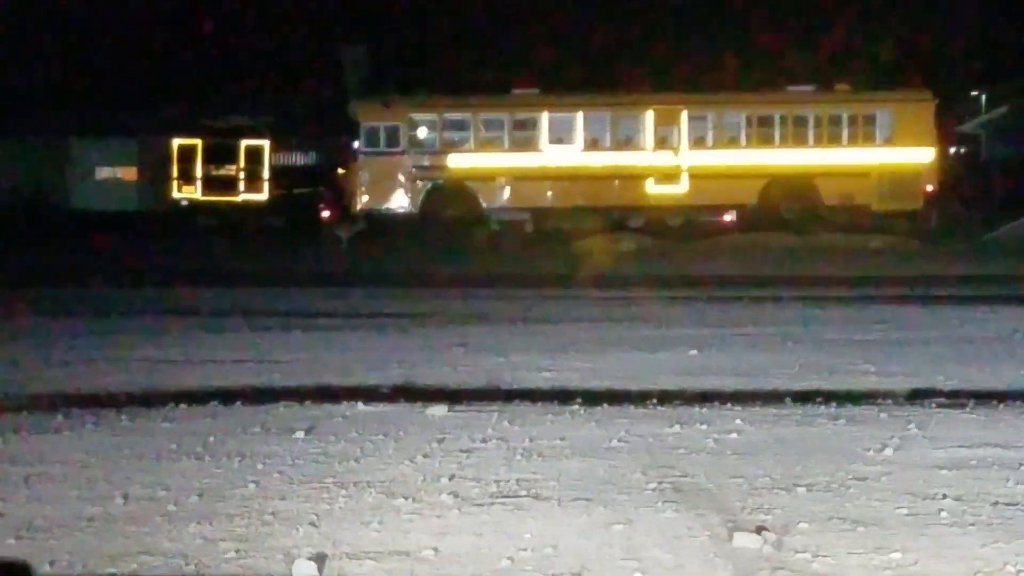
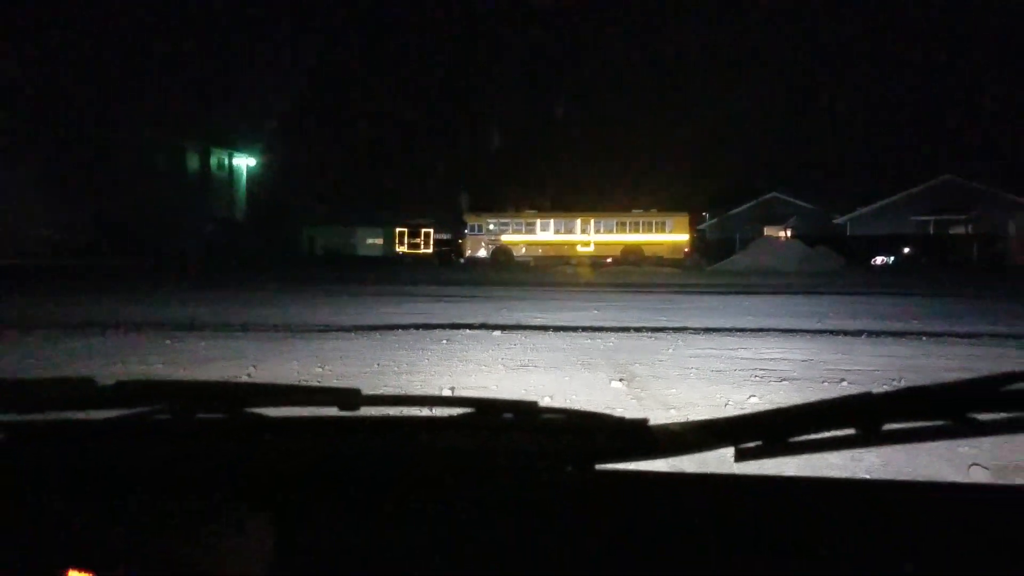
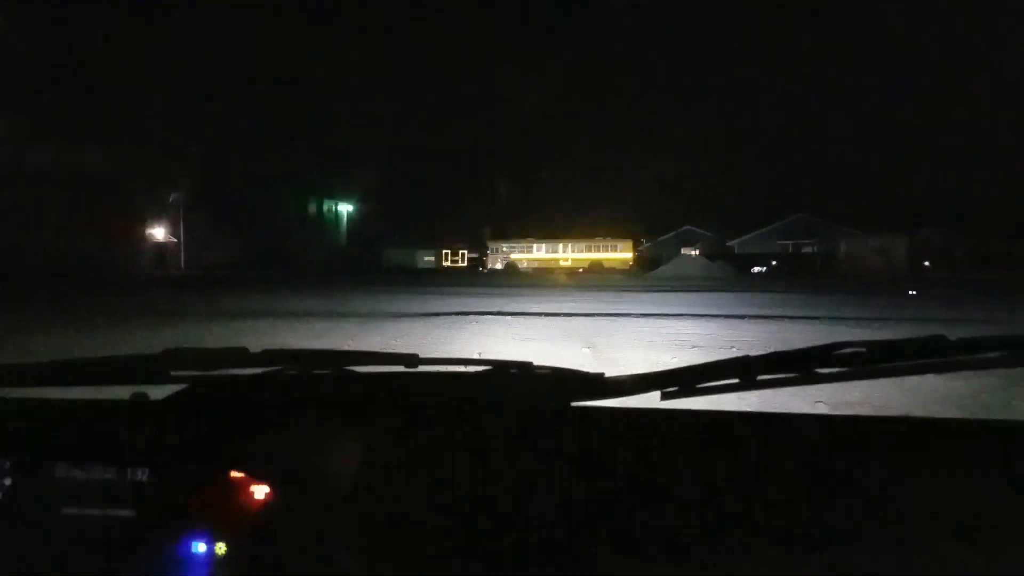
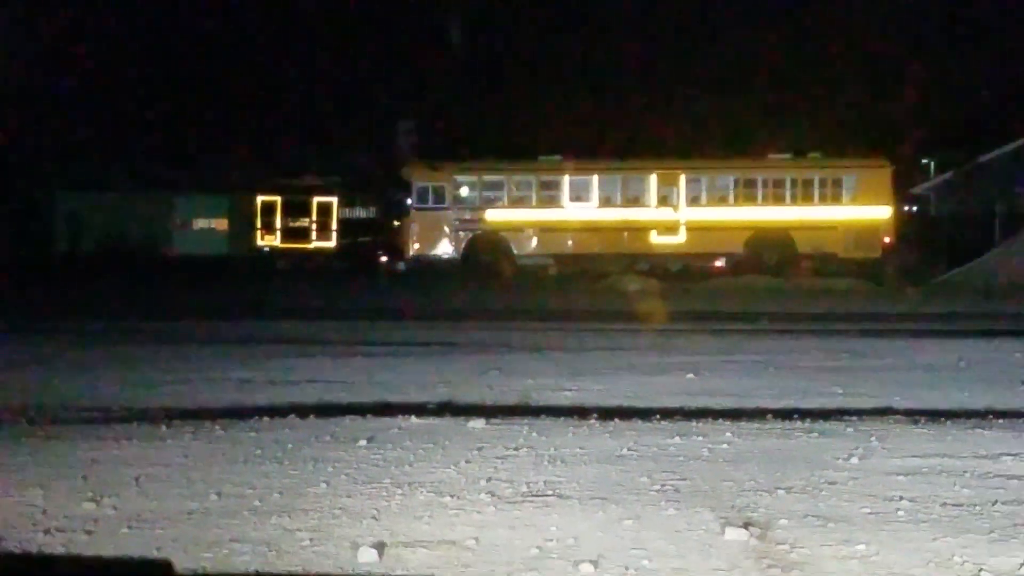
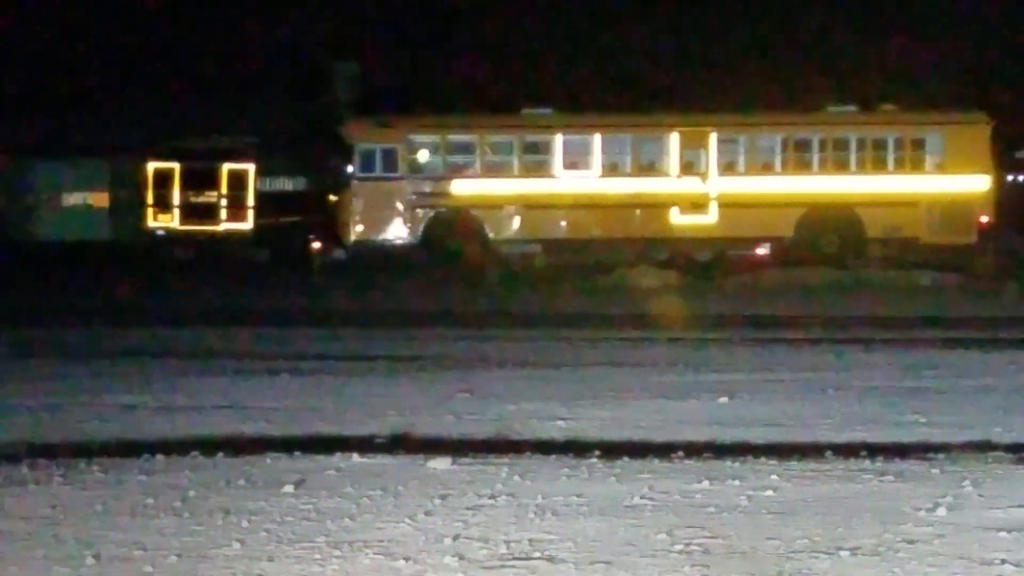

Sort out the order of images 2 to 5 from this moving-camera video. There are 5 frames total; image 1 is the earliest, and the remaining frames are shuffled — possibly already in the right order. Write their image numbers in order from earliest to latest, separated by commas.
5, 4, 2, 3
